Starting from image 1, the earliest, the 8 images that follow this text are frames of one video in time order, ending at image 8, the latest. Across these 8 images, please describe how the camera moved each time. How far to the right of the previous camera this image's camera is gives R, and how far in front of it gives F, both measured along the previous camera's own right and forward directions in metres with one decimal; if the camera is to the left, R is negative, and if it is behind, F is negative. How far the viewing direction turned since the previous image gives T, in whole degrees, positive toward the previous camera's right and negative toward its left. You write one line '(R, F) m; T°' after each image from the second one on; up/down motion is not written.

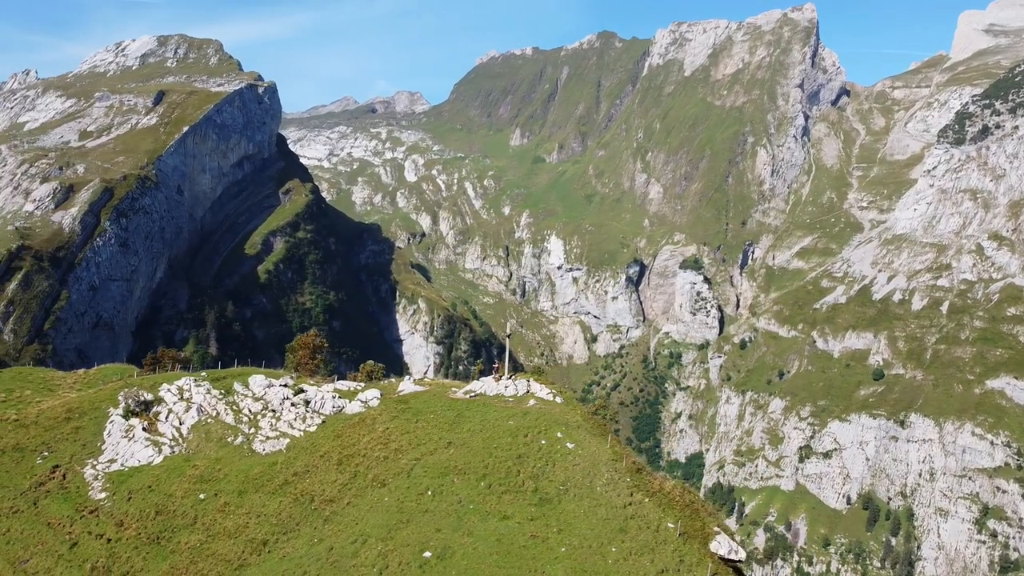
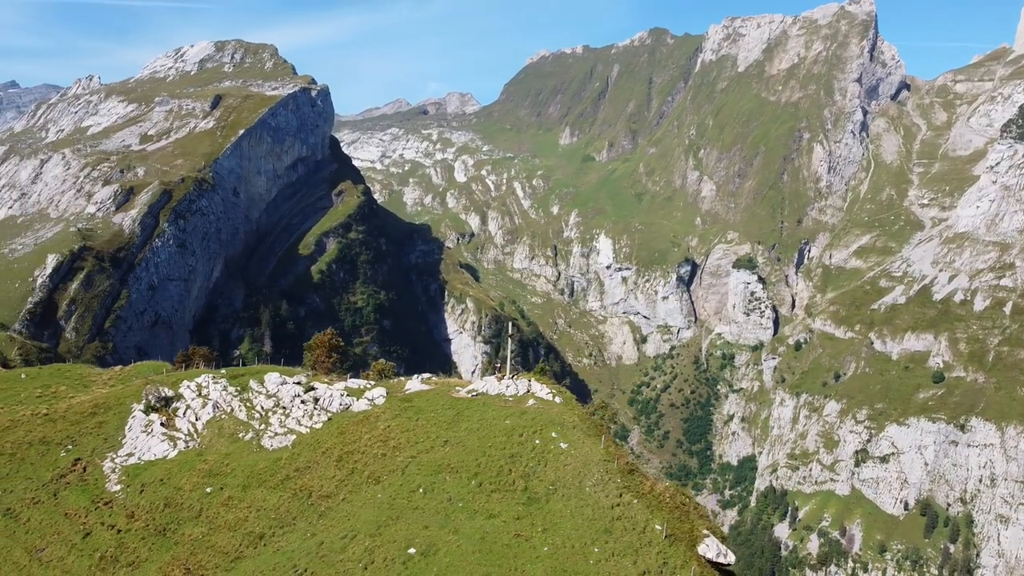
(+4.1, -0.2) m; -4°
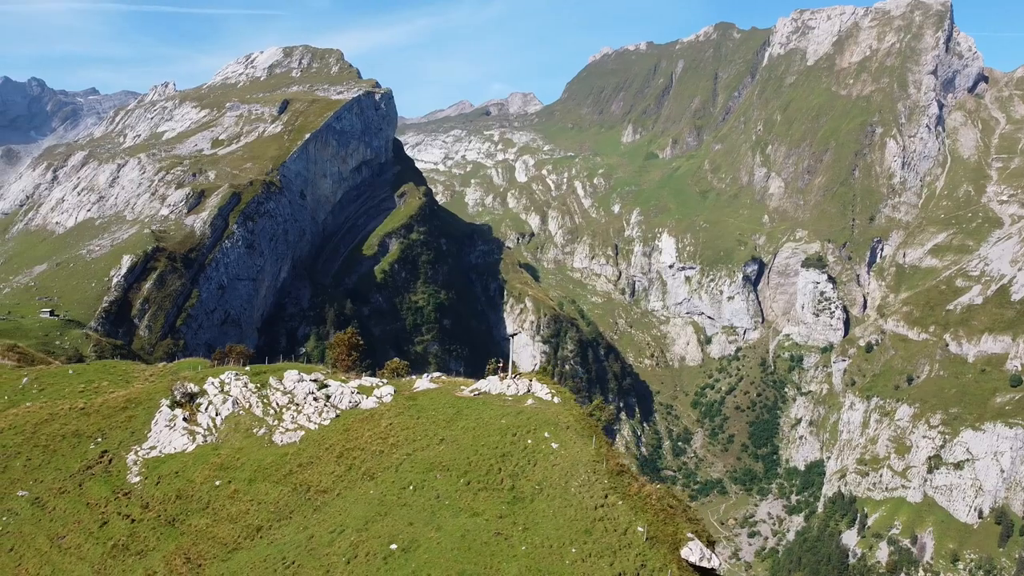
(+5.1, -0.1) m; -5°
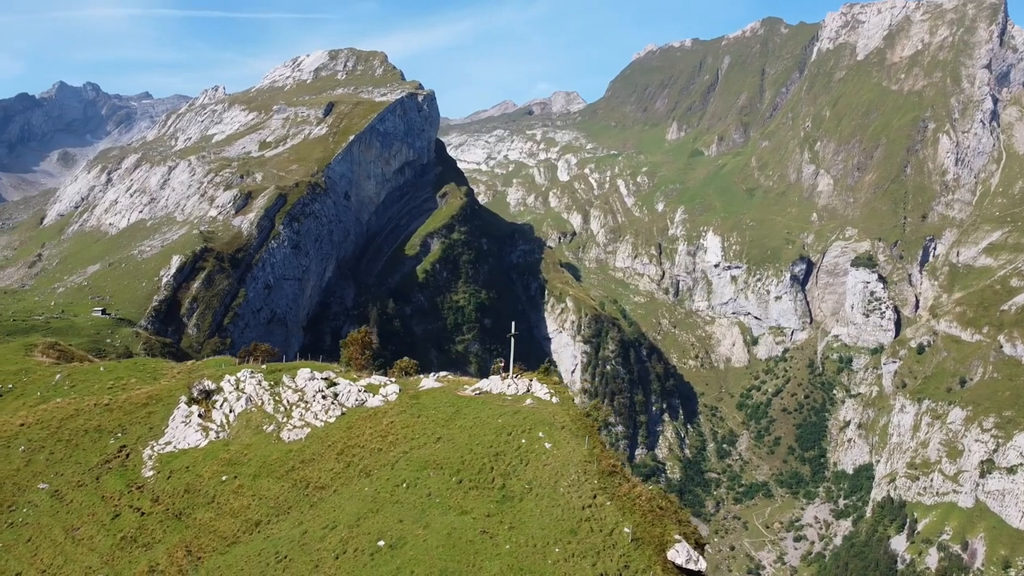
(+3.6, -0.1) m; -3°
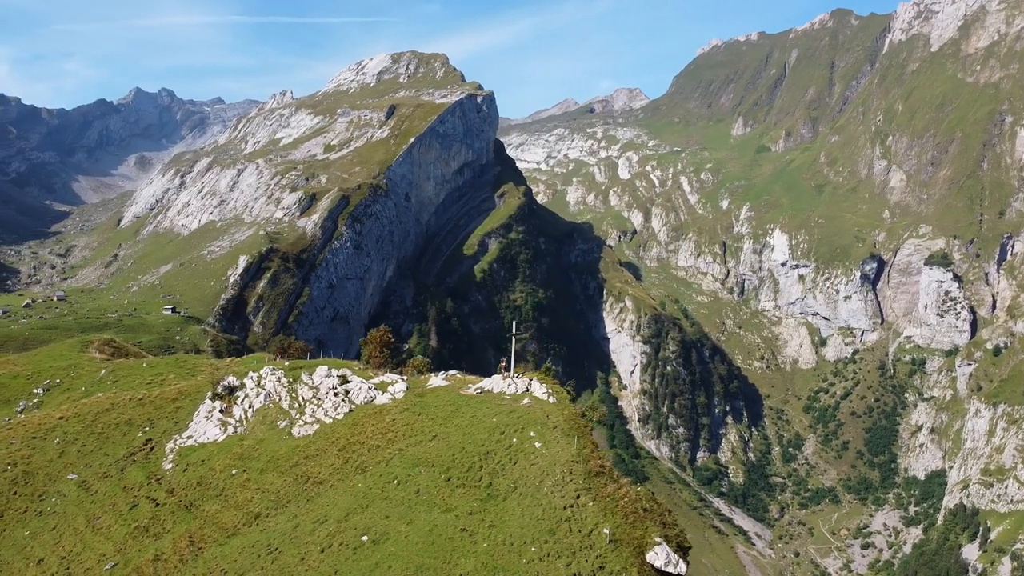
(+5.1, -0.1) m; -5°
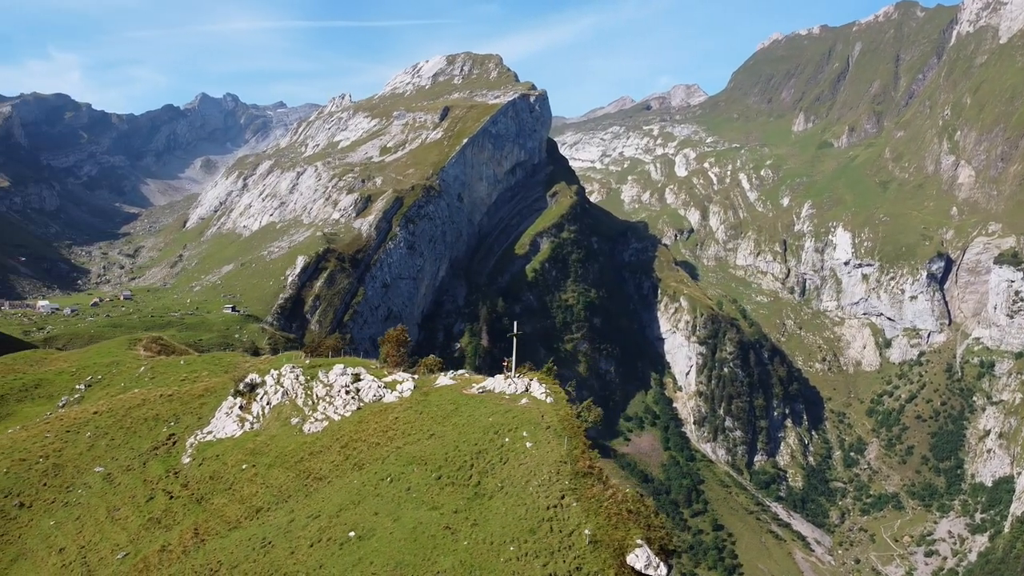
(+4.6, 0.0) m; -4°
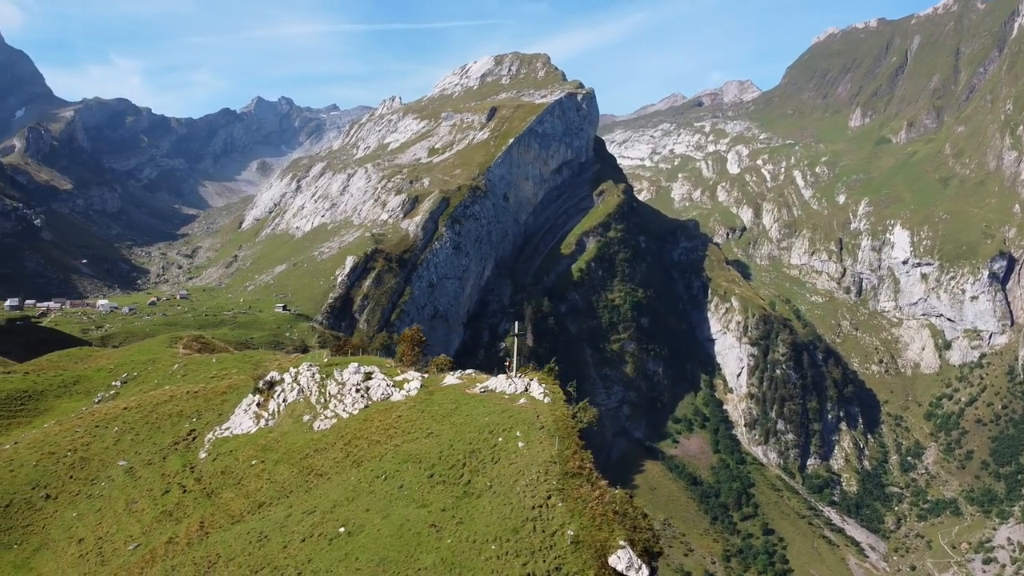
(+4.1, 0.0) m; -4°
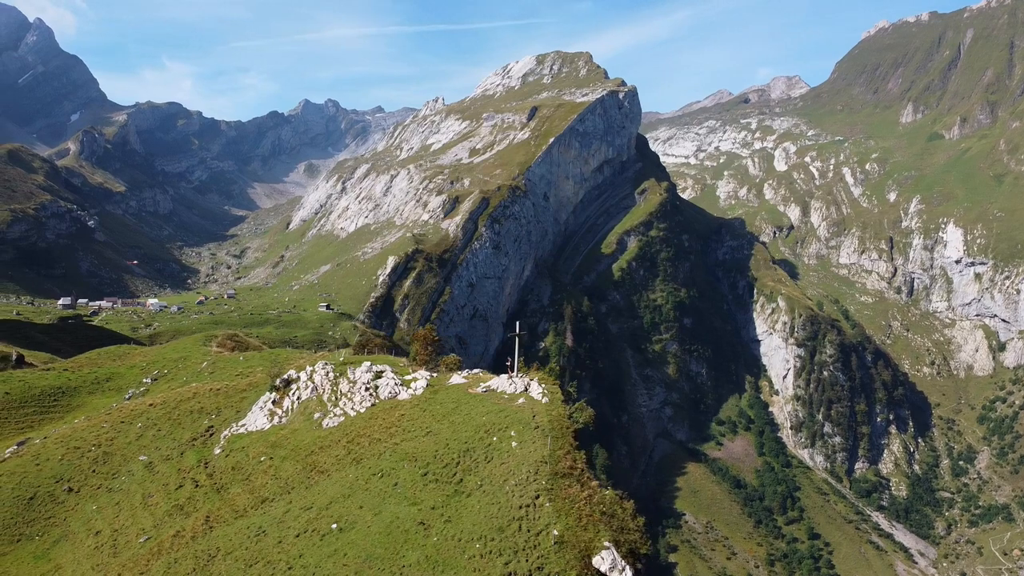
(+3.6, +0.1) m; -3°
